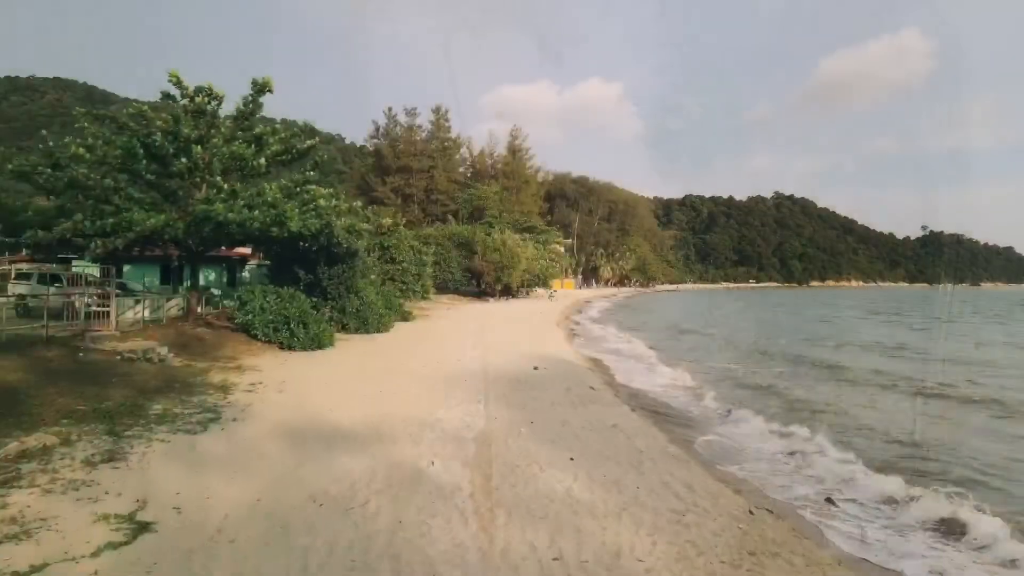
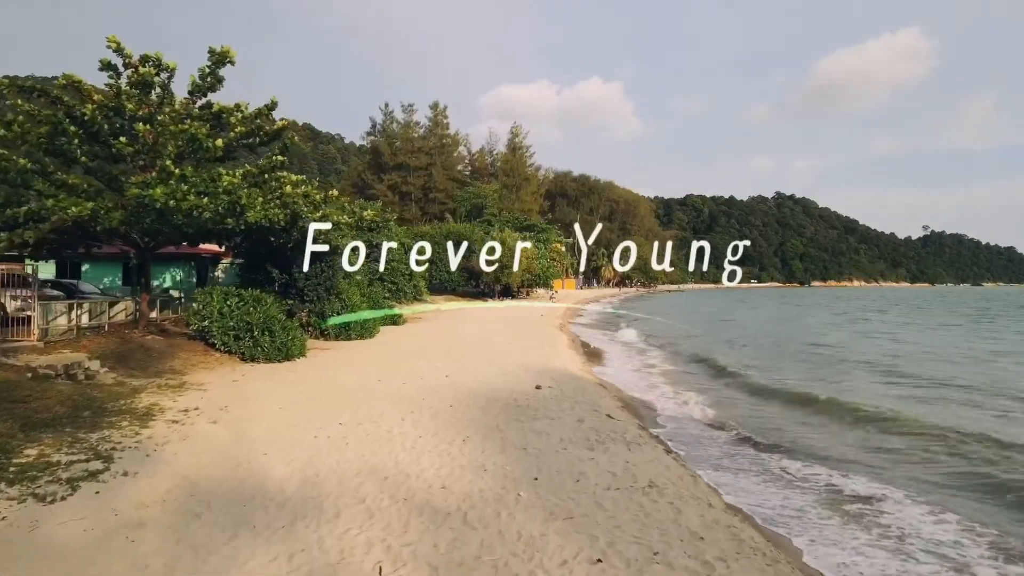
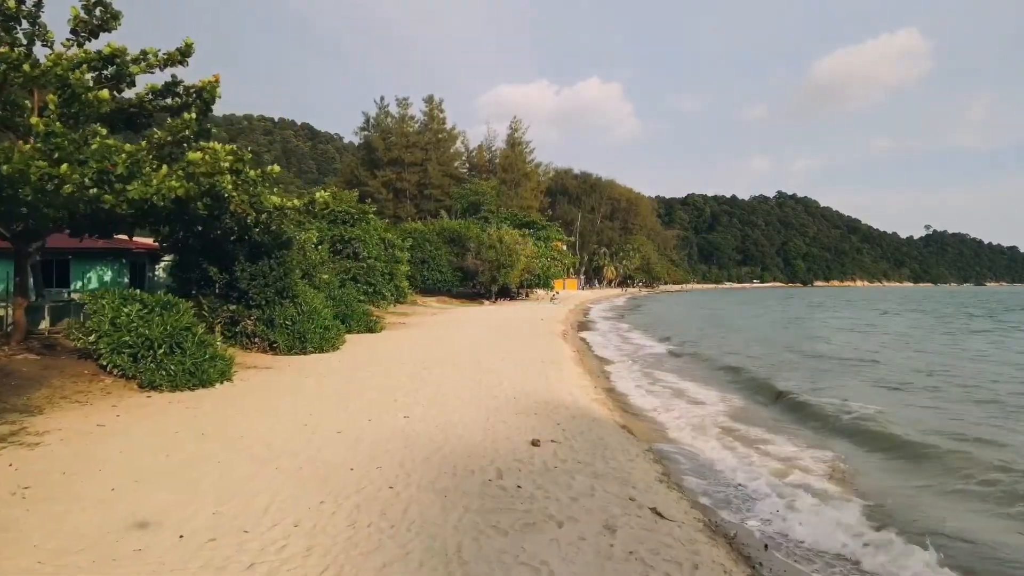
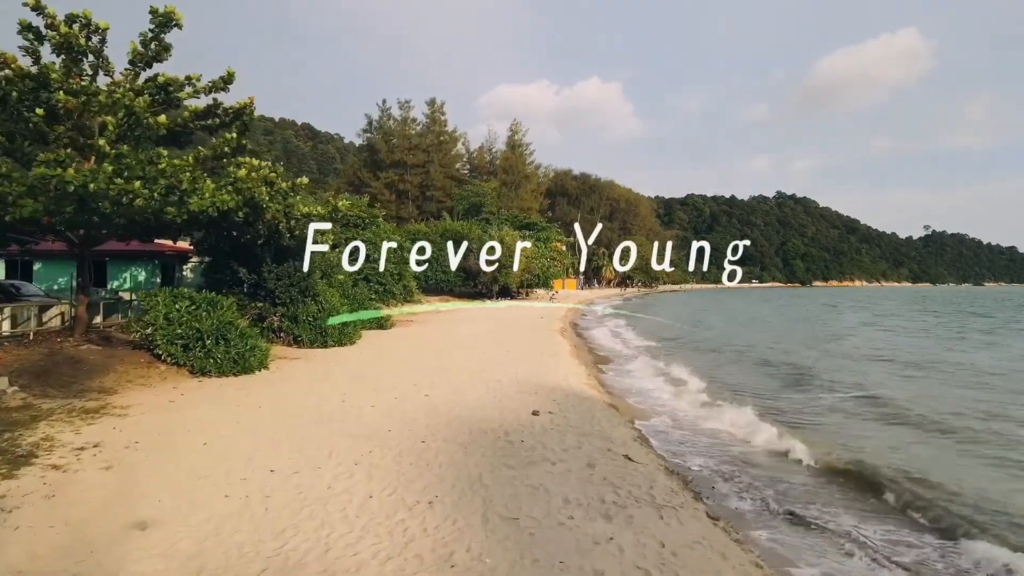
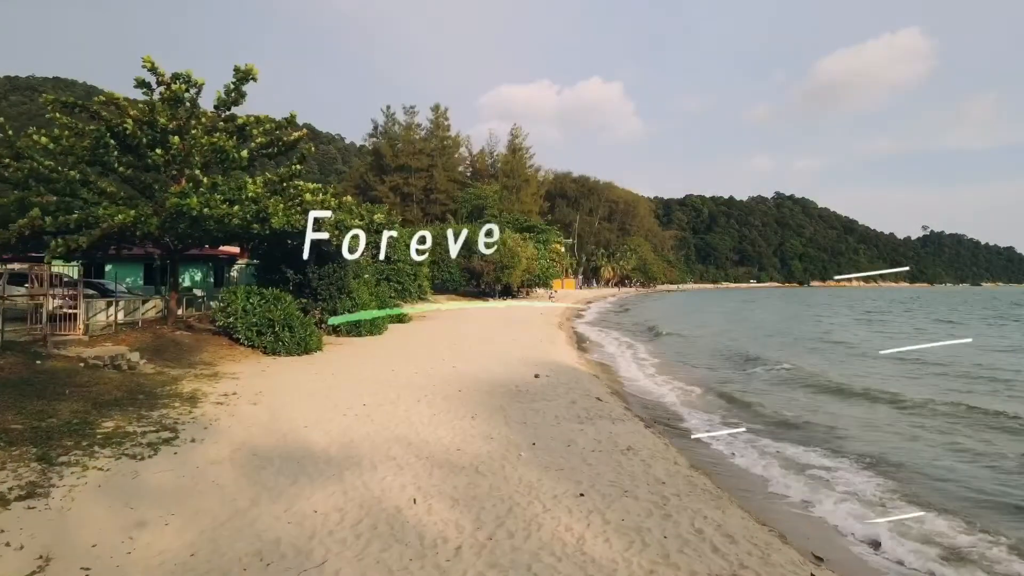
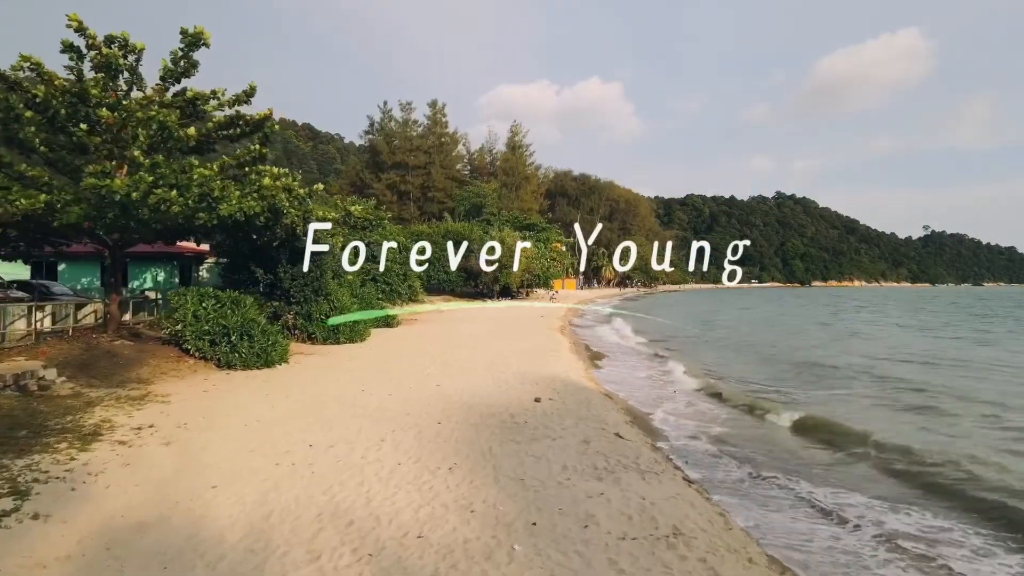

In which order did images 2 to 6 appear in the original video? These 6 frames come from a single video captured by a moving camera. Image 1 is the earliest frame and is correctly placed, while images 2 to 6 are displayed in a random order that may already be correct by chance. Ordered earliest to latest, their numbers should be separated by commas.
5, 2, 6, 4, 3
